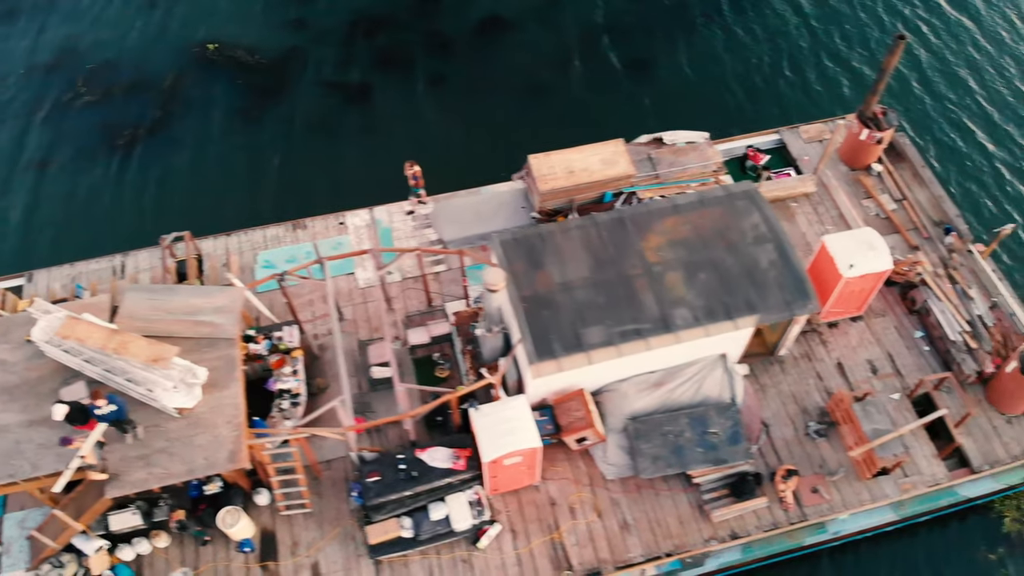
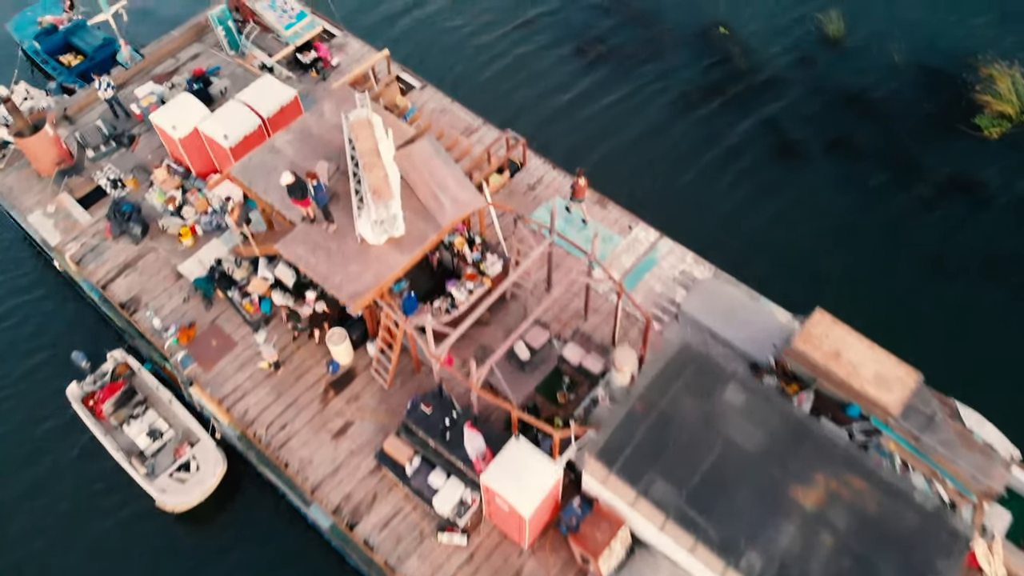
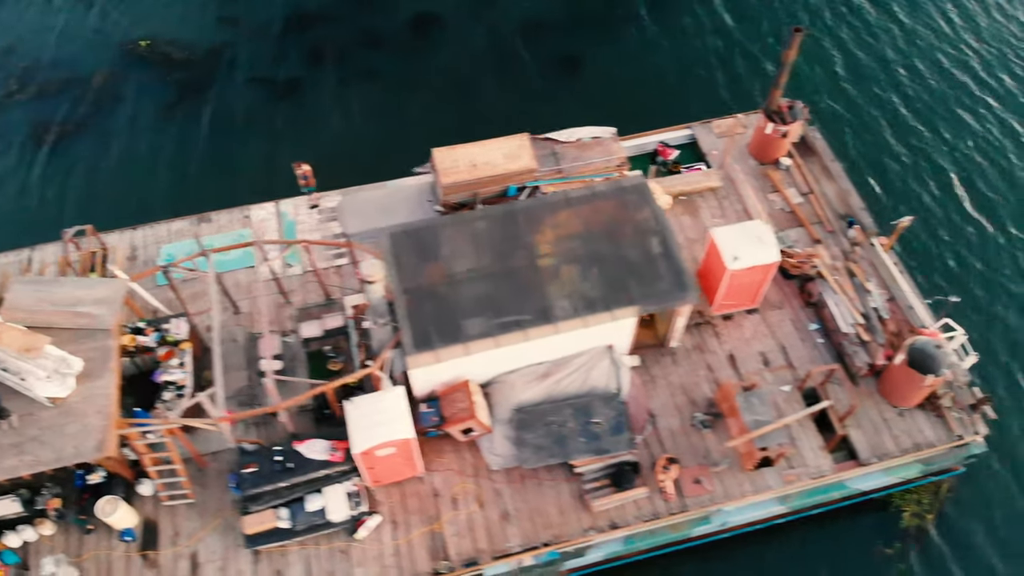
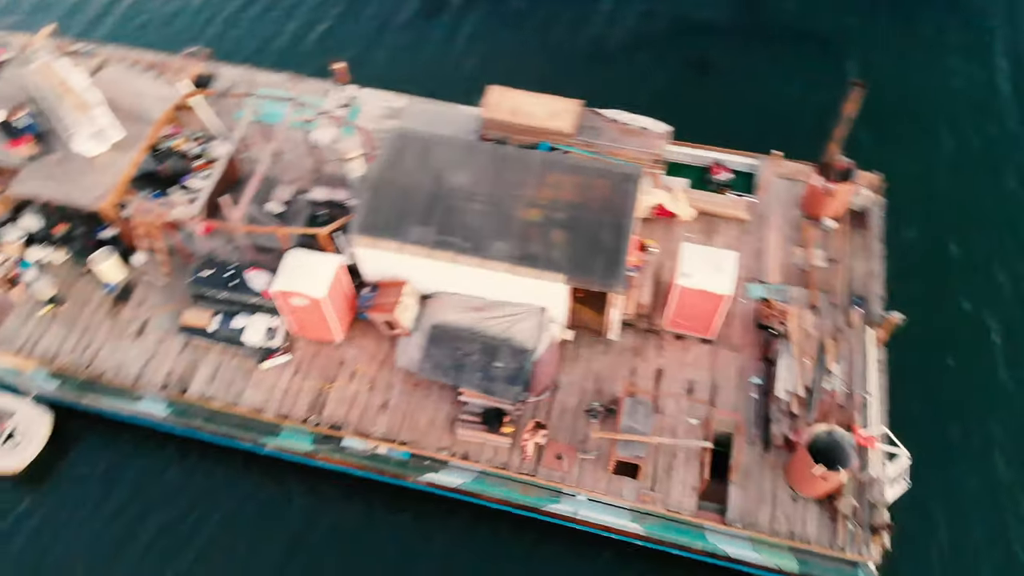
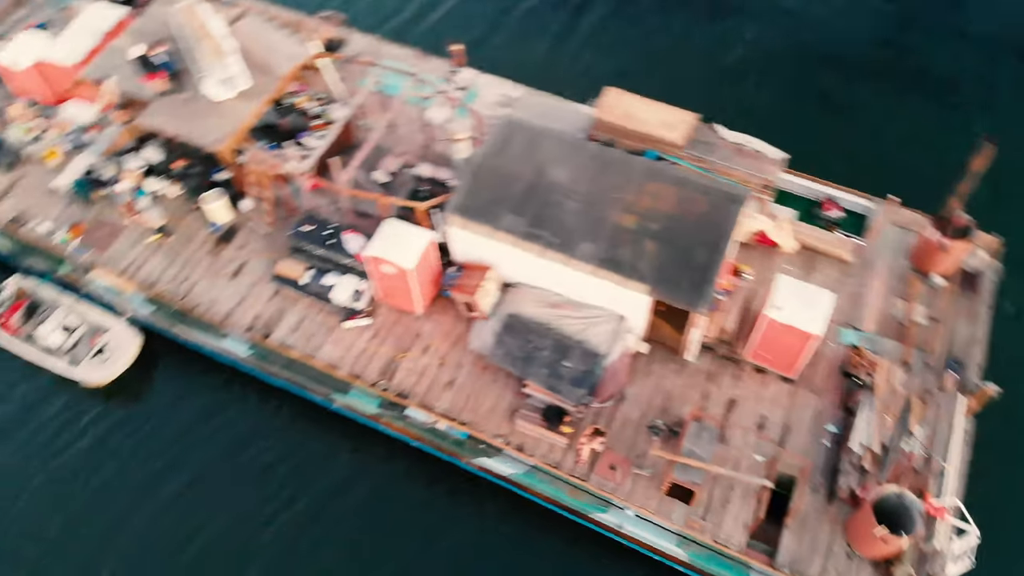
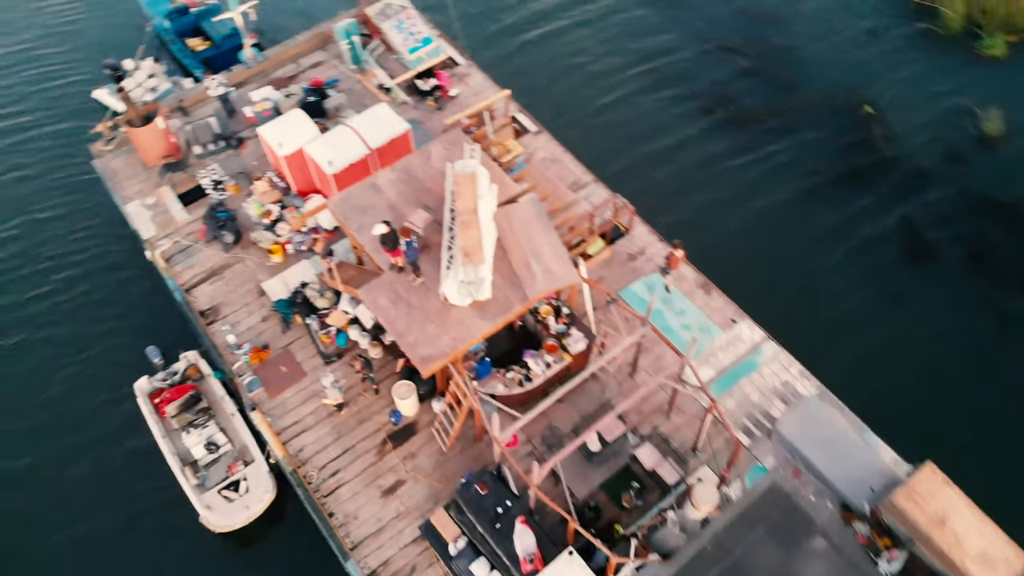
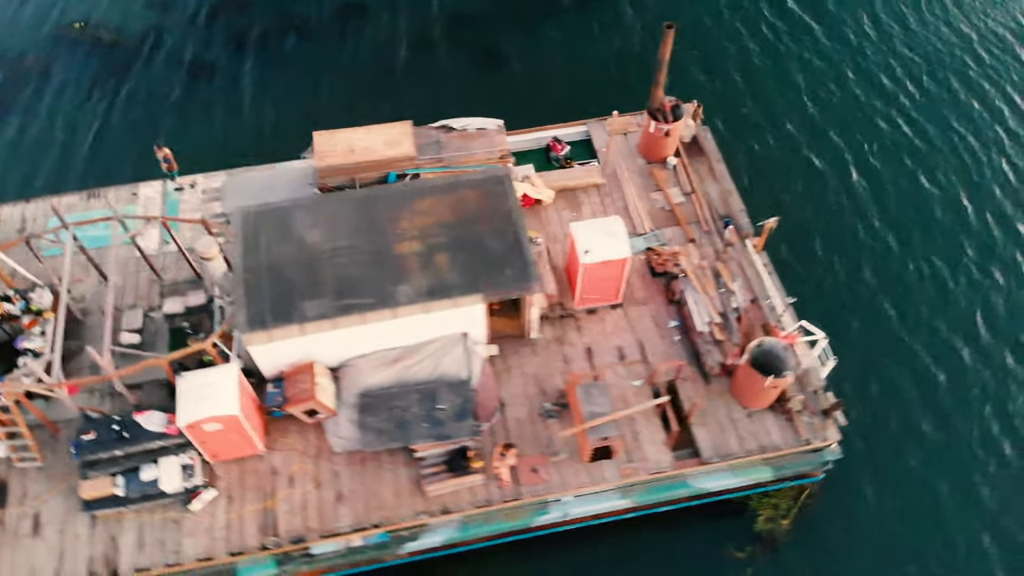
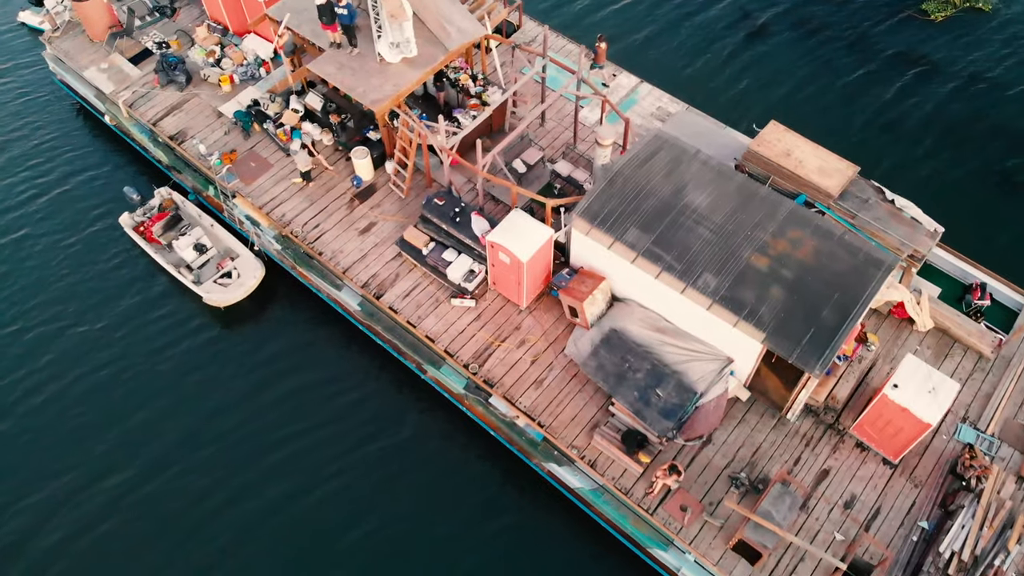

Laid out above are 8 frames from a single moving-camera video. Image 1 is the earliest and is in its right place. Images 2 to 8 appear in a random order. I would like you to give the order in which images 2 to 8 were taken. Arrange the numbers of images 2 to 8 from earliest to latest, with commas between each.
3, 7, 4, 5, 8, 2, 6
